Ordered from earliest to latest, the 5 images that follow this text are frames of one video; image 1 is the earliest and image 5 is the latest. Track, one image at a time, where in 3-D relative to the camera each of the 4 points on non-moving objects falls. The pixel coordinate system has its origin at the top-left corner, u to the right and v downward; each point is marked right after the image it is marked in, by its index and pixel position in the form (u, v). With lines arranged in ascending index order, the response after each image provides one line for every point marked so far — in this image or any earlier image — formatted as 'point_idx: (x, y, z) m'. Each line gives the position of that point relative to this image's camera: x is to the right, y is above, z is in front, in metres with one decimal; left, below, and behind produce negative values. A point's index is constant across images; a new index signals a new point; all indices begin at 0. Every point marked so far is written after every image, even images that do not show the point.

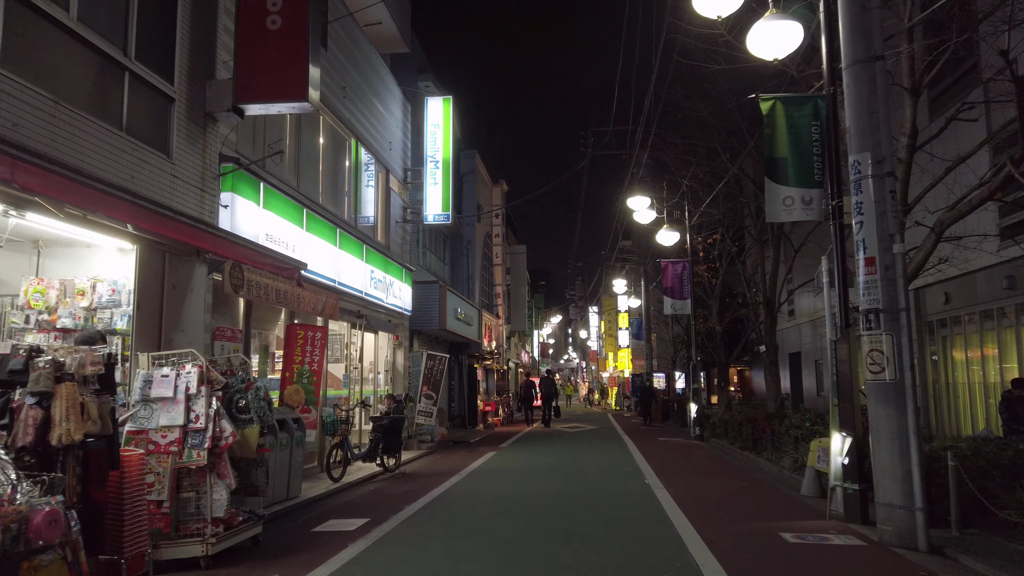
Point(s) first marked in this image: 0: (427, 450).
0: (-1.9, -3.5, +16.4) m
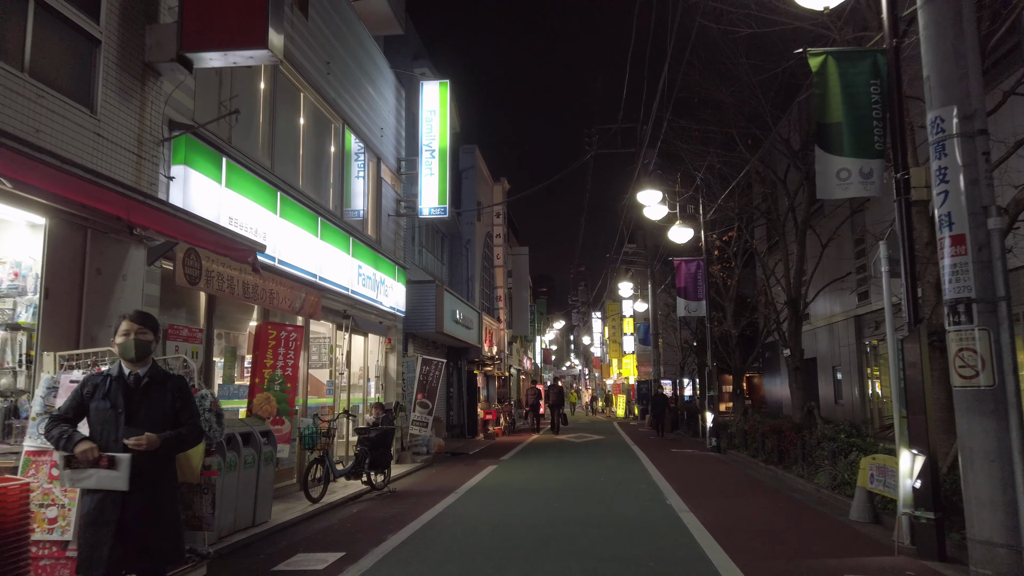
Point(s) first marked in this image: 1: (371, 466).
0: (-1.8, -3.4, +15.0) m
1: (-2.0, -2.6, +11.1) m
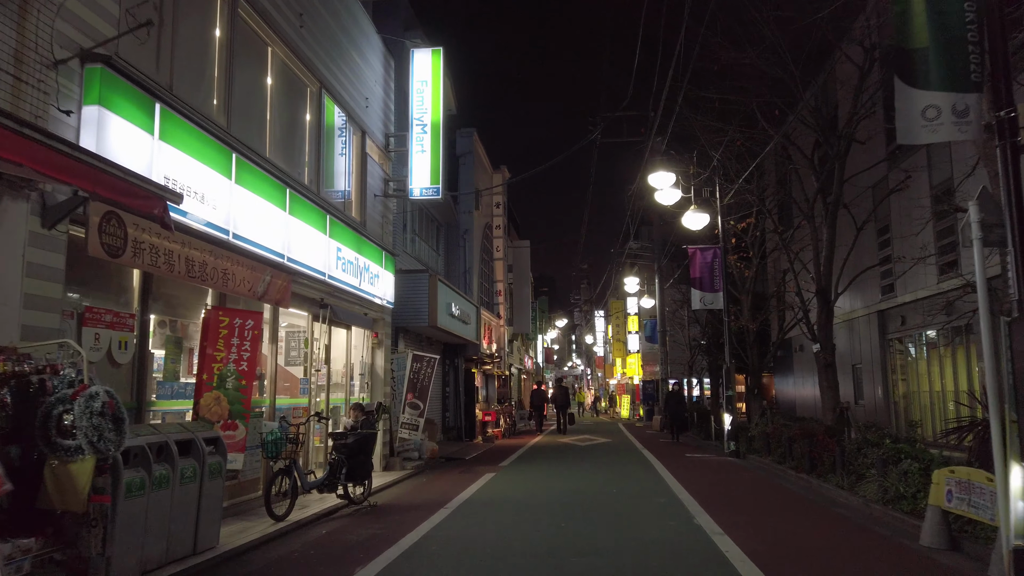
0: (-1.8, -3.2, +13.5) m
1: (-2.0, -2.3, +9.6) m
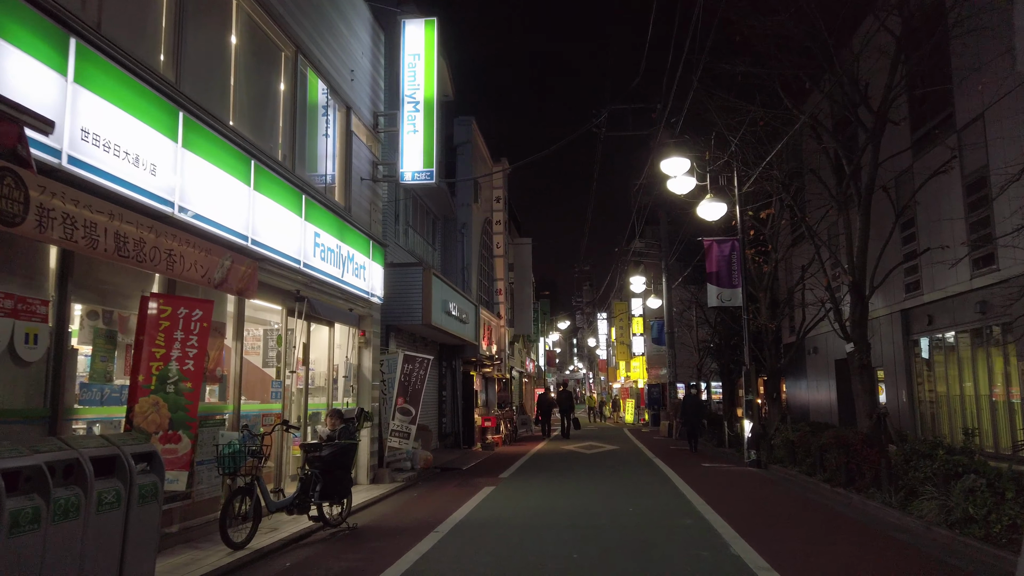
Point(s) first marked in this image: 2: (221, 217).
0: (-1.8, -3.1, +12.2) m
1: (-2.0, -2.2, +8.3) m
2: (-2.8, +0.7, +7.5) m
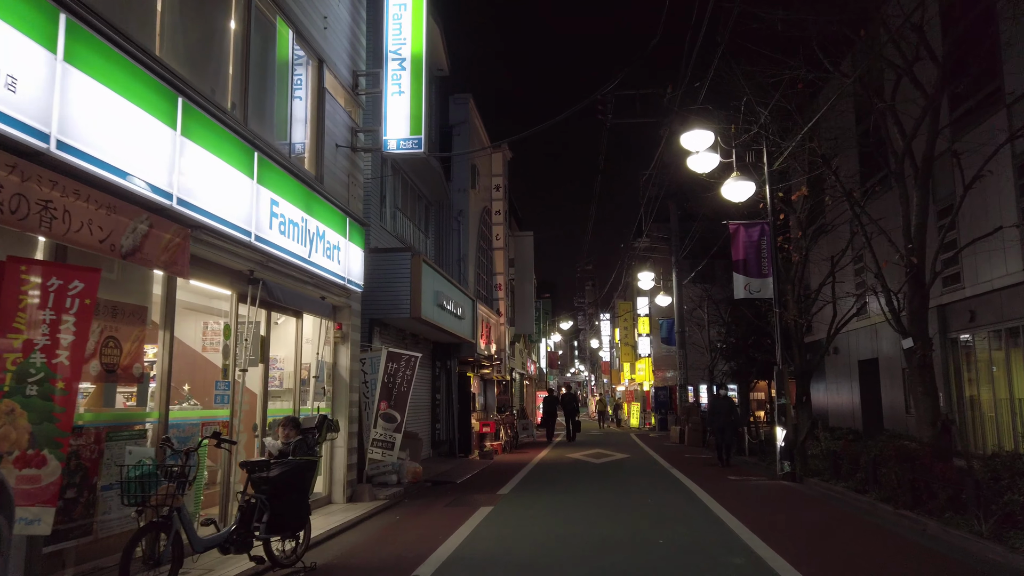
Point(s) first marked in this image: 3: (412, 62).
0: (-1.8, -2.9, +10.3) m
1: (-2.0, -2.0, +6.4) m
2: (-2.8, +0.9, +5.7) m
3: (-1.5, +3.3, +11.4) m
